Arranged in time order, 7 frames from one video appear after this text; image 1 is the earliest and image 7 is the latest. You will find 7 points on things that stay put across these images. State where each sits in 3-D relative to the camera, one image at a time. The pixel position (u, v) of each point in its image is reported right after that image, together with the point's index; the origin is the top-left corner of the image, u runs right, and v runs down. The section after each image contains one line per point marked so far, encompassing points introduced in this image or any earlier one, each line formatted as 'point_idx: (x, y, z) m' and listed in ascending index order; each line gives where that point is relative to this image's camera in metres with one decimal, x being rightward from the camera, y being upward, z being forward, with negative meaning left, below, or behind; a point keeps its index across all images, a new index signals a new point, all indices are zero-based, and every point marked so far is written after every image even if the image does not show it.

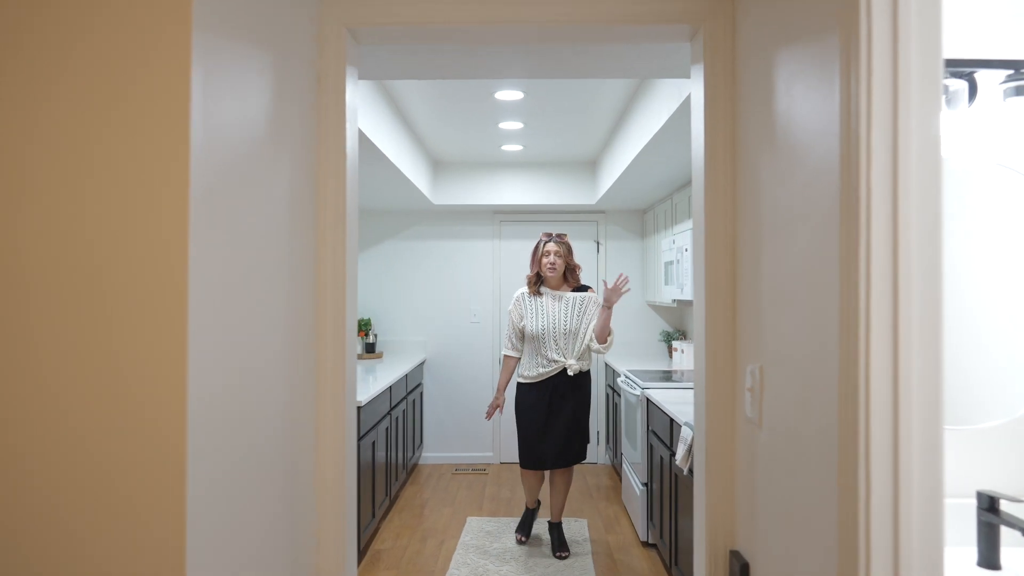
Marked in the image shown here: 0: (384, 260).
0: (-1.4, +0.3, +3.8) m
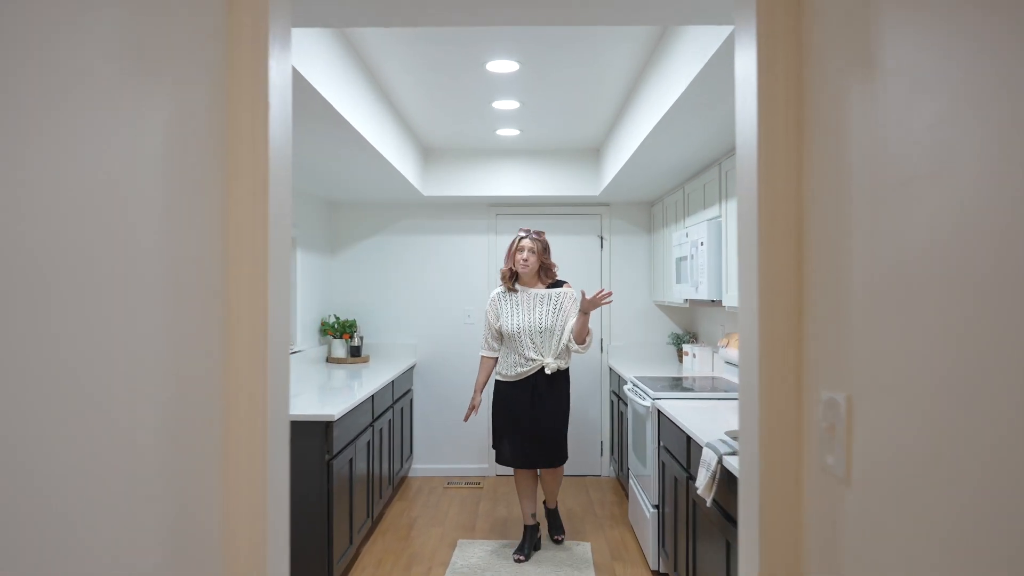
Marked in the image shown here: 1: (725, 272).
0: (-1.4, +0.3, +3.5) m
1: (+1.3, +0.1, +2.2) m
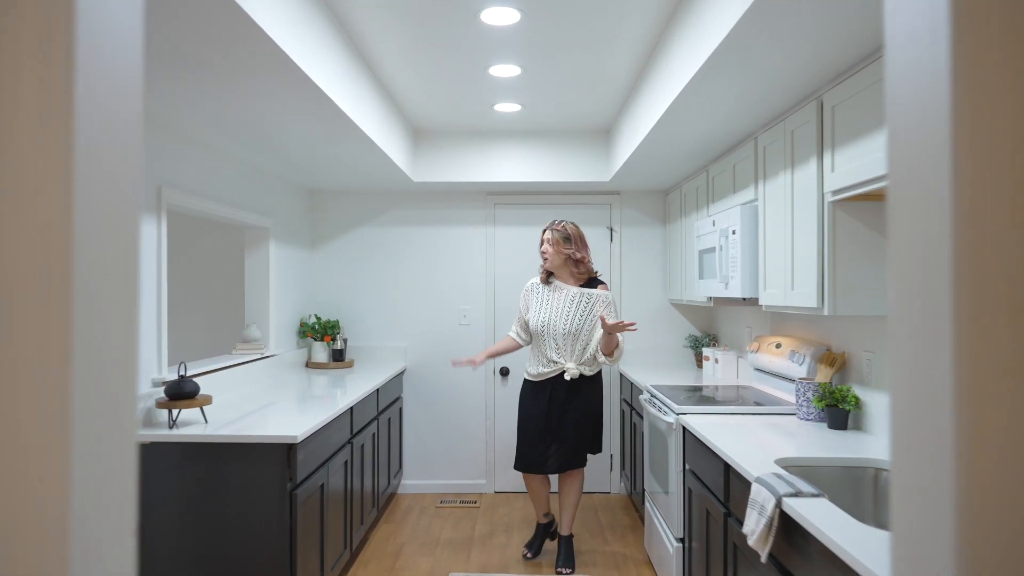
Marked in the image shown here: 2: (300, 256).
0: (-1.4, +0.3, +3.2) m
1: (+1.3, +0.1, +1.9) m
2: (-1.8, +0.3, +3.0) m
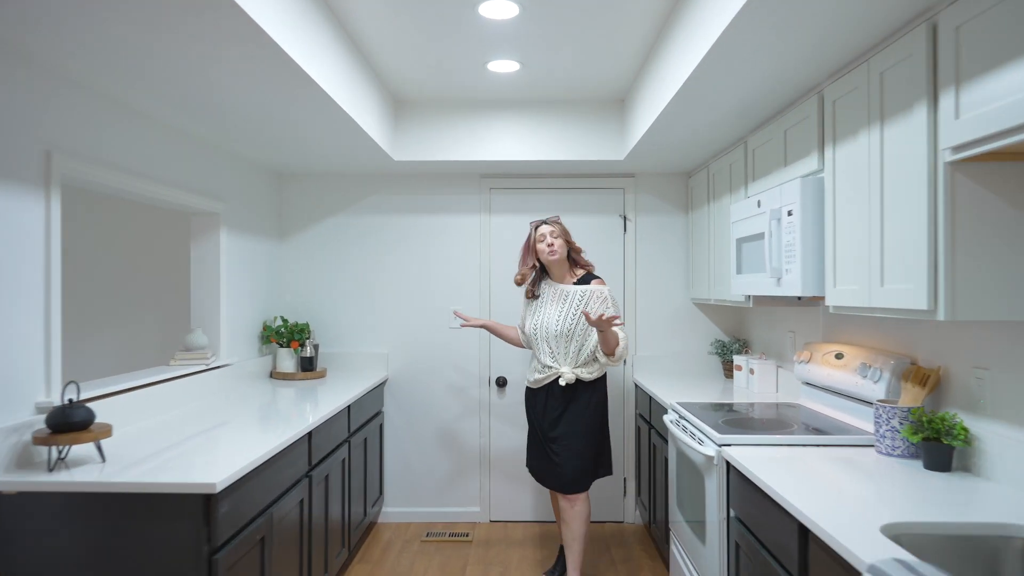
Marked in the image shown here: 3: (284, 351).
0: (-1.4, +0.3, +2.8) m
1: (+1.3, +0.1, +1.5) m
2: (-1.8, +0.3, +2.6) m
3: (-1.6, -0.5, +2.5) m
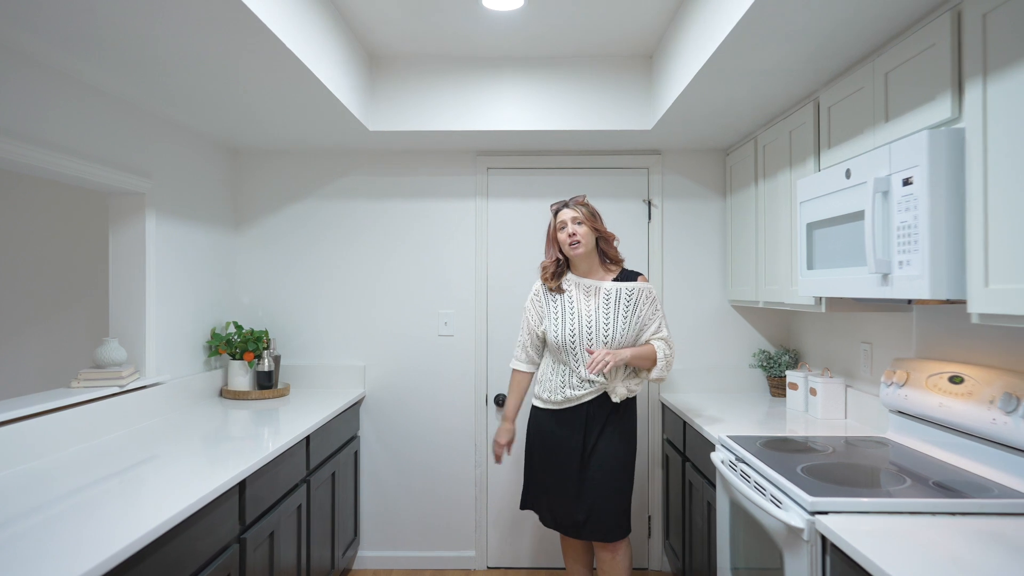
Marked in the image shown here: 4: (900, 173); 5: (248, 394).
0: (-1.4, +0.4, +2.3) m
1: (+1.3, +0.1, +1.0) m
2: (-1.8, +0.3, +2.1) m
3: (-1.6, -0.4, +2.1) m
4: (+1.2, +0.4, +1.2) m
5: (-1.5, -0.6, +2.1) m
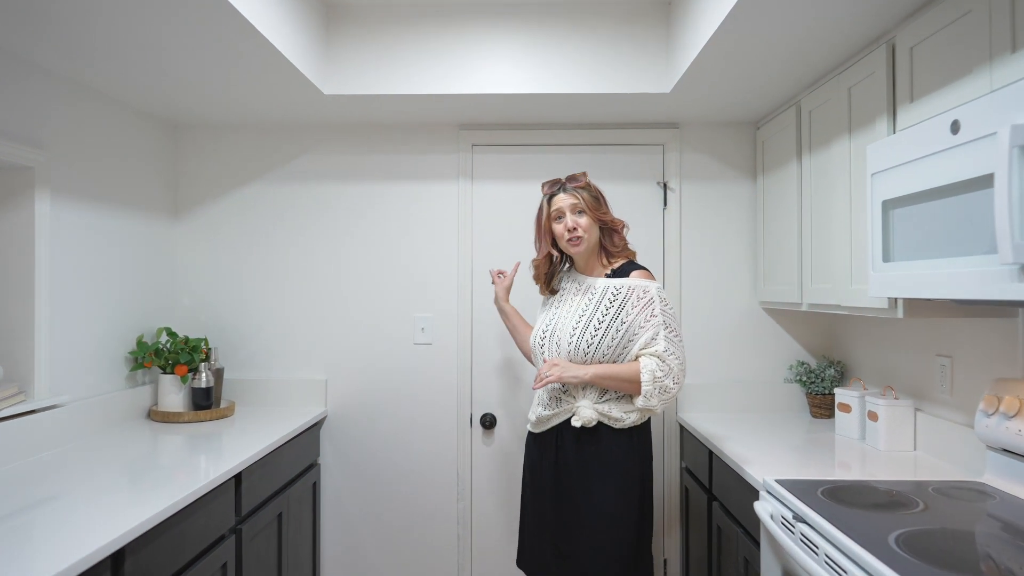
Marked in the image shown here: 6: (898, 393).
0: (-1.5, +0.4, +2.0) m
1: (+1.3, +0.1, +0.6) m
2: (-1.9, +0.3, +1.8) m
3: (-1.7, -0.4, +1.7) m
4: (+1.2, +0.4, +0.8) m
5: (-1.6, -0.6, +1.7) m
6: (+1.7, -0.5, +1.6) m
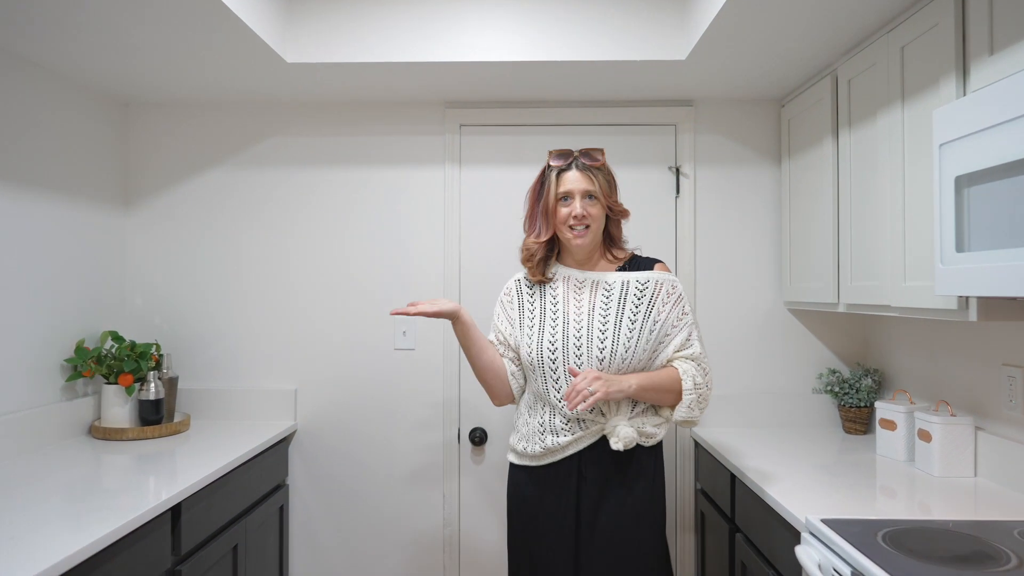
0: (-1.5, +0.4, +1.8) m
1: (+1.2, +0.2, +0.4) m
2: (-1.9, +0.3, +1.6) m
3: (-1.7, -0.4, +1.5) m
4: (+1.1, +0.4, +0.6) m
5: (-1.6, -0.6, +1.5) m
6: (+1.7, -0.5, +1.4) m
